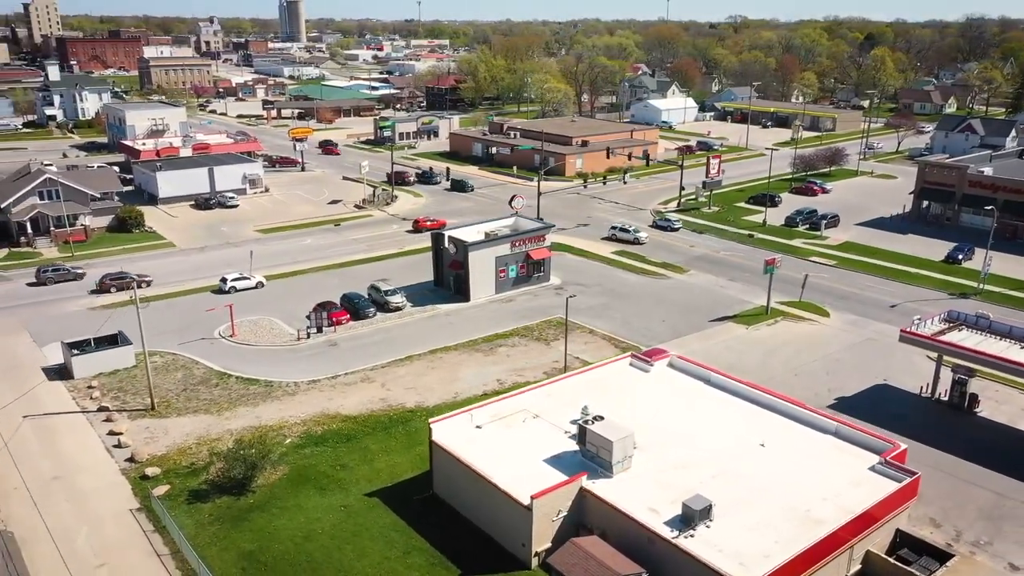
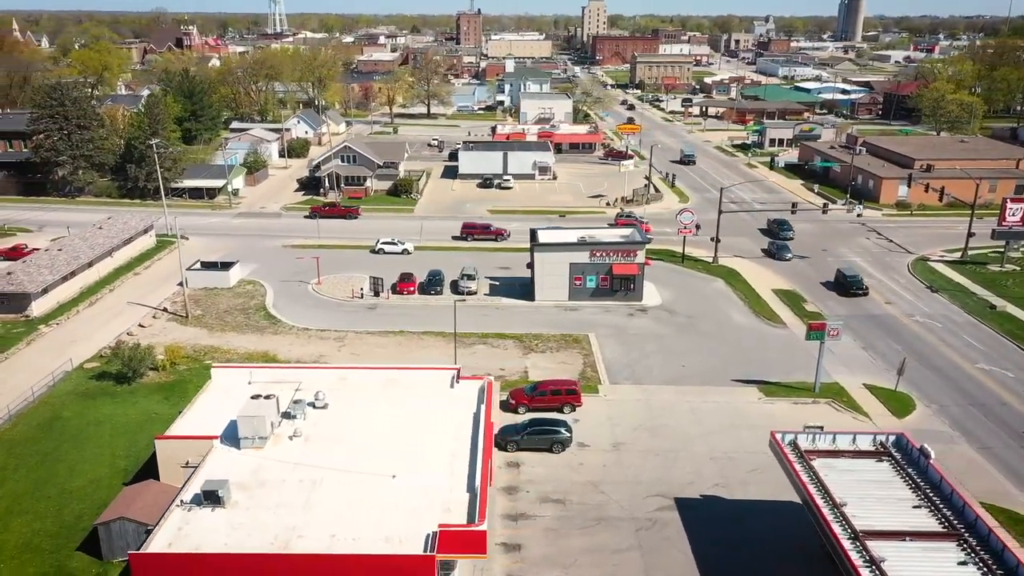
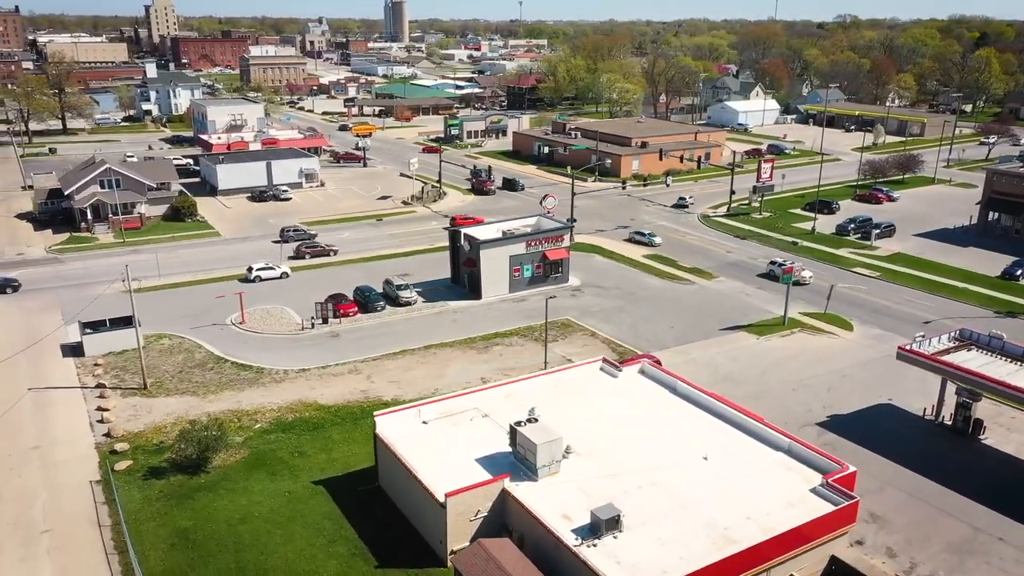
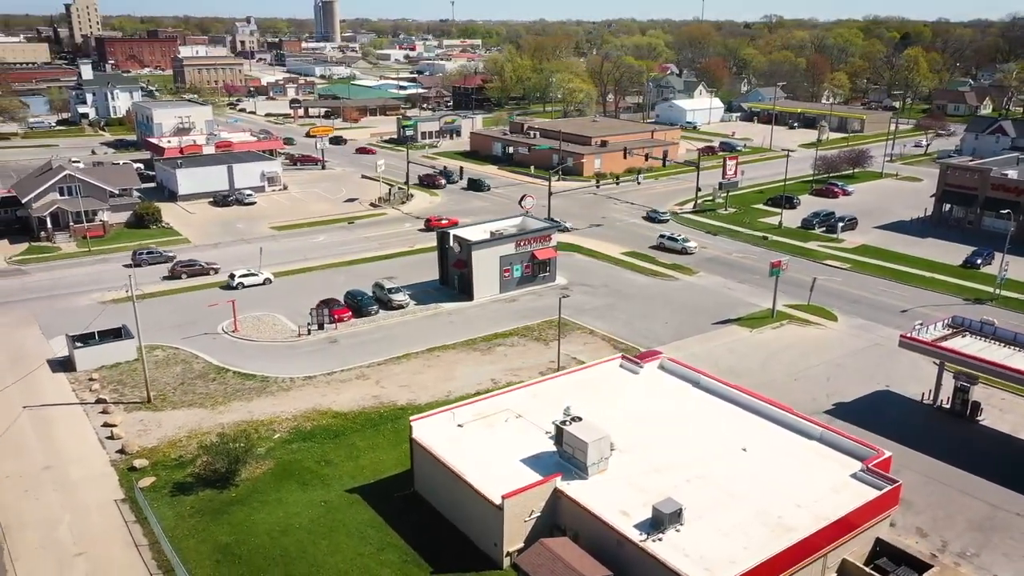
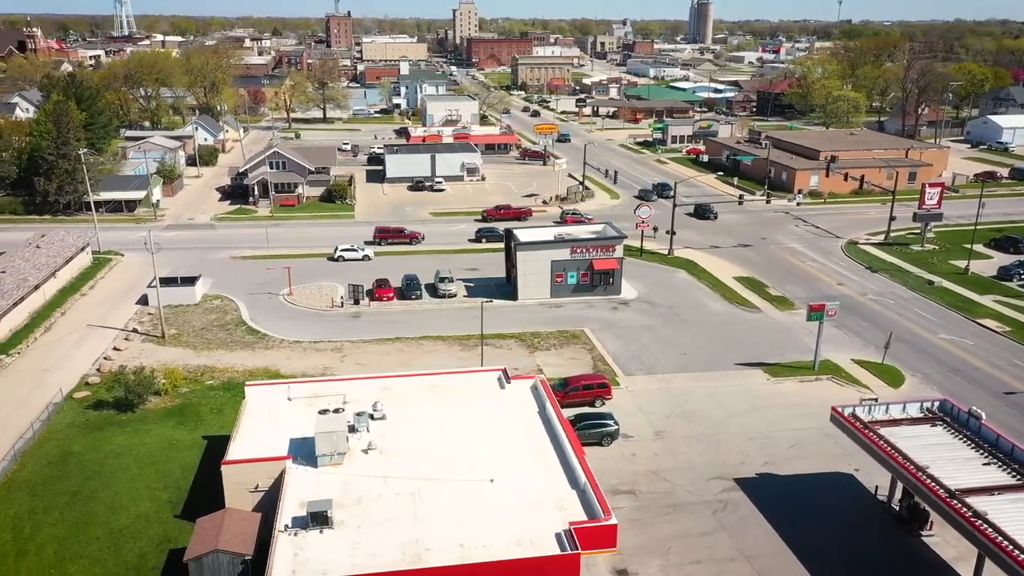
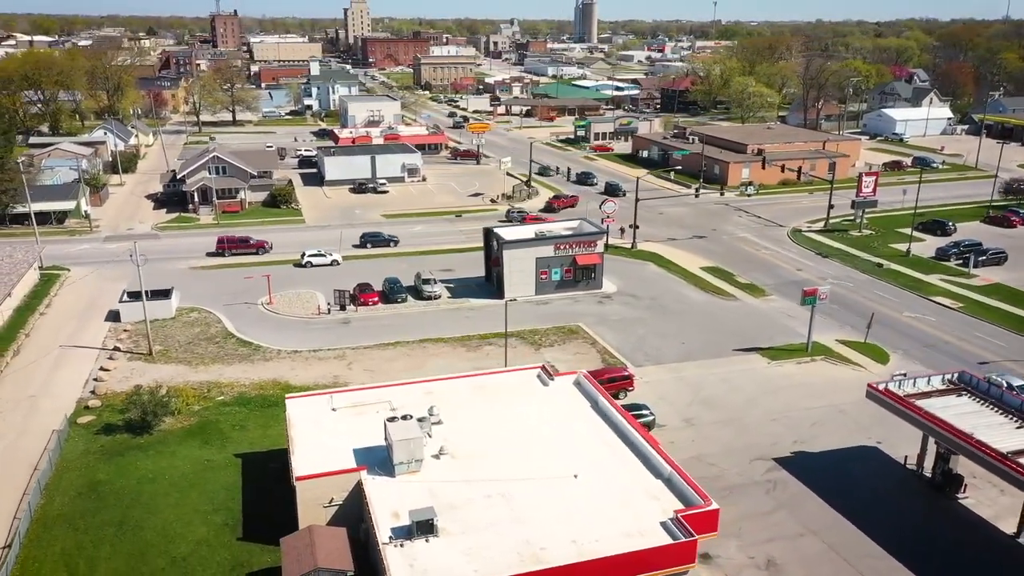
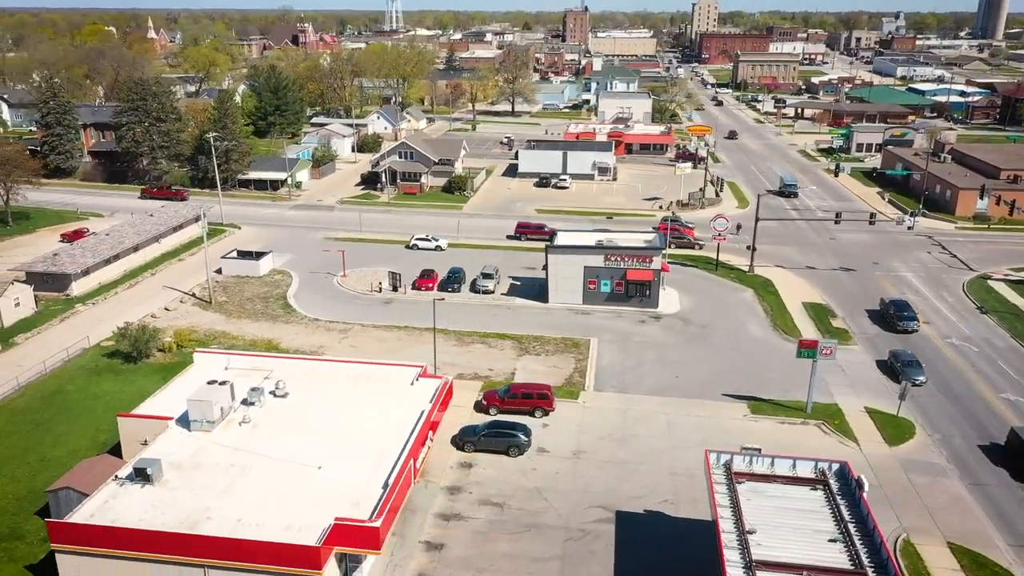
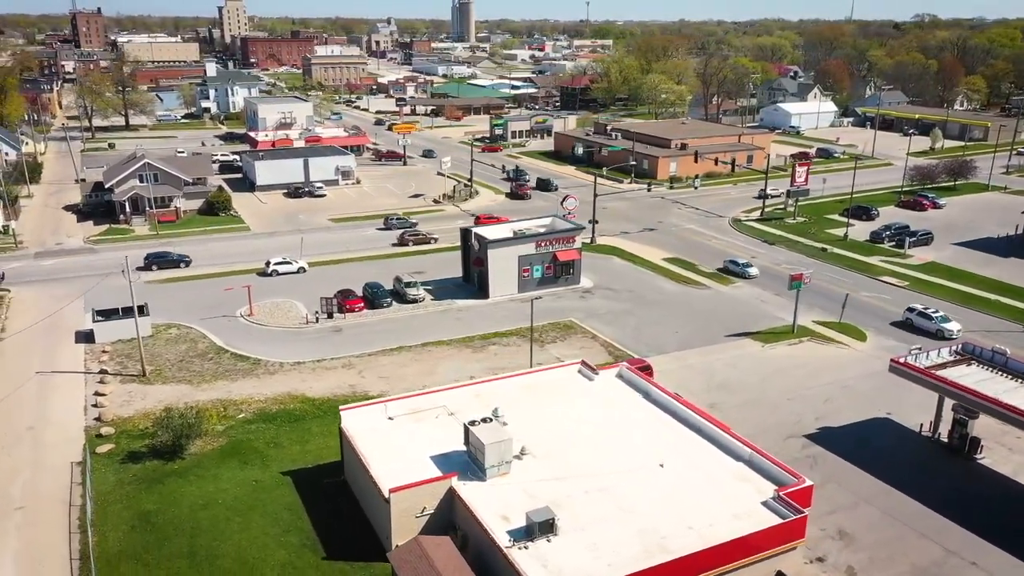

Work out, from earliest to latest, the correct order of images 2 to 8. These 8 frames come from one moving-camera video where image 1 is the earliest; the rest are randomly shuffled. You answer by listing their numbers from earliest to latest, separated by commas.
4, 3, 8, 6, 5, 2, 7
